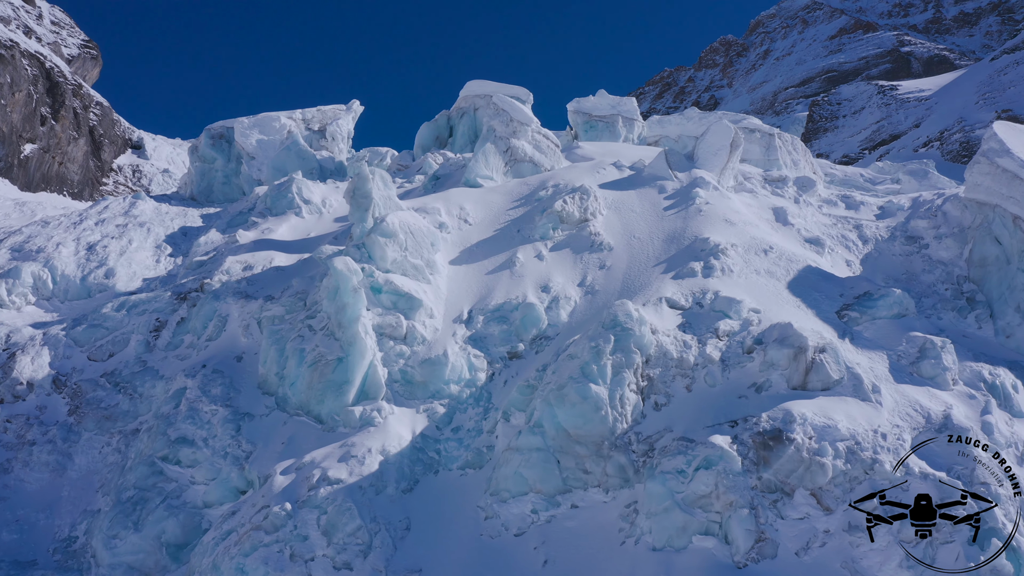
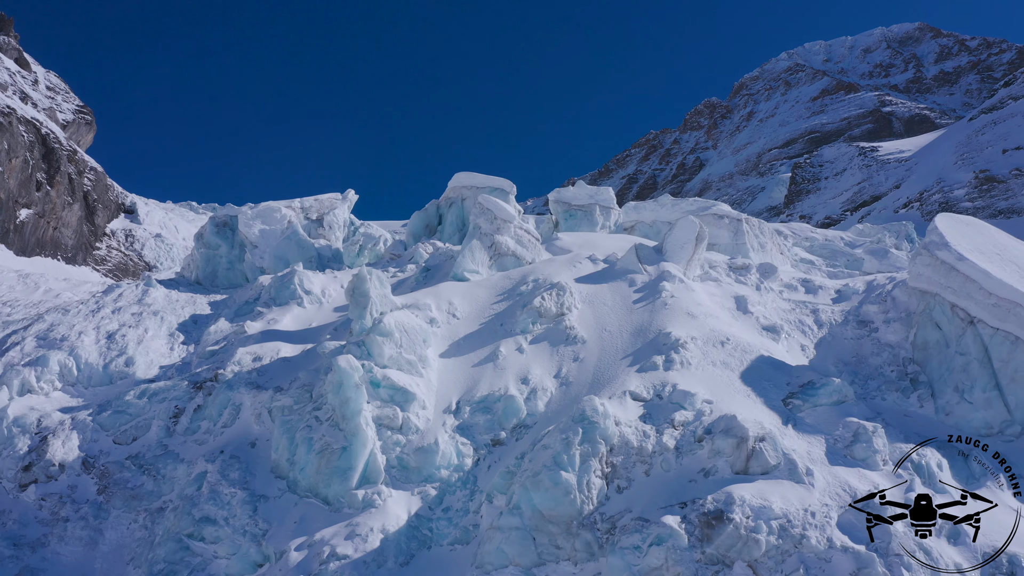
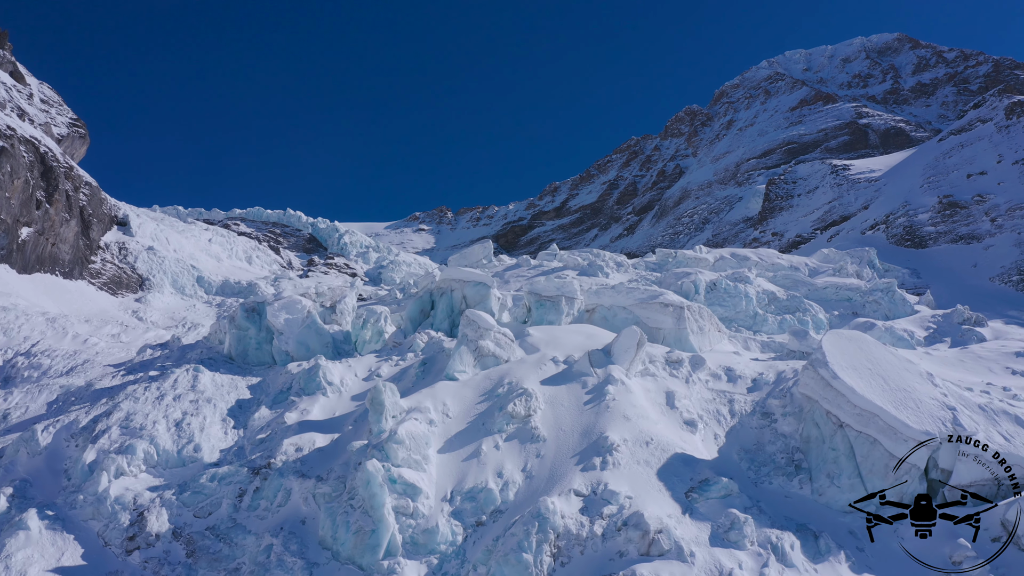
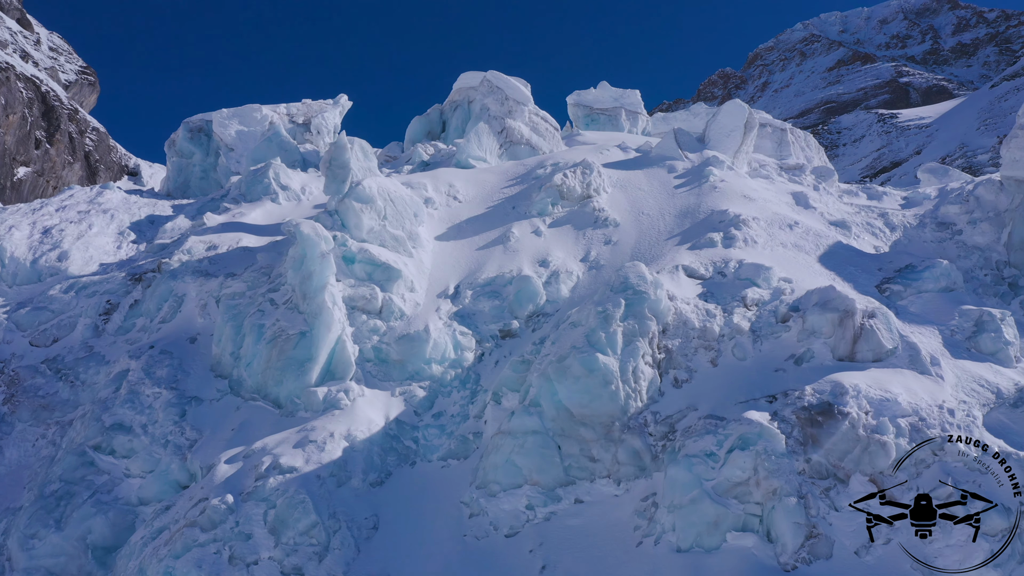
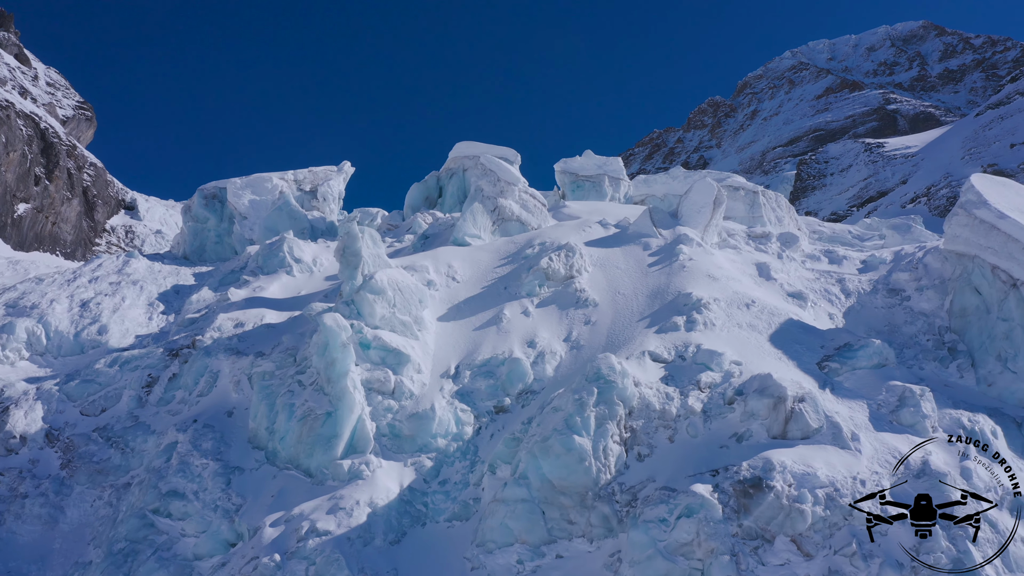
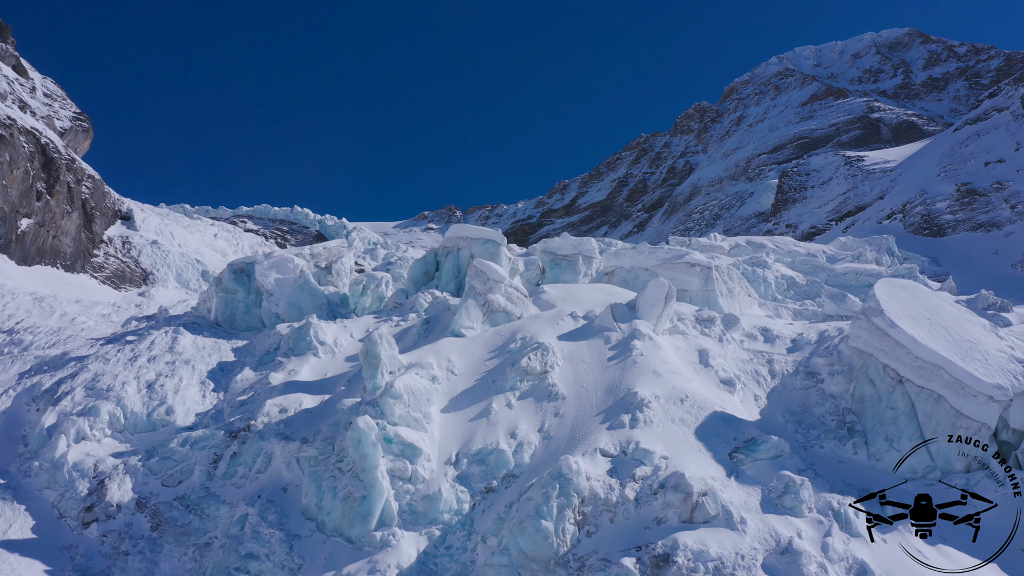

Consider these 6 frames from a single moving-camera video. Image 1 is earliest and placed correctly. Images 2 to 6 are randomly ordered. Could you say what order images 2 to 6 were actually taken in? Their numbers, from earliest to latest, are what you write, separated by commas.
4, 5, 2, 6, 3
